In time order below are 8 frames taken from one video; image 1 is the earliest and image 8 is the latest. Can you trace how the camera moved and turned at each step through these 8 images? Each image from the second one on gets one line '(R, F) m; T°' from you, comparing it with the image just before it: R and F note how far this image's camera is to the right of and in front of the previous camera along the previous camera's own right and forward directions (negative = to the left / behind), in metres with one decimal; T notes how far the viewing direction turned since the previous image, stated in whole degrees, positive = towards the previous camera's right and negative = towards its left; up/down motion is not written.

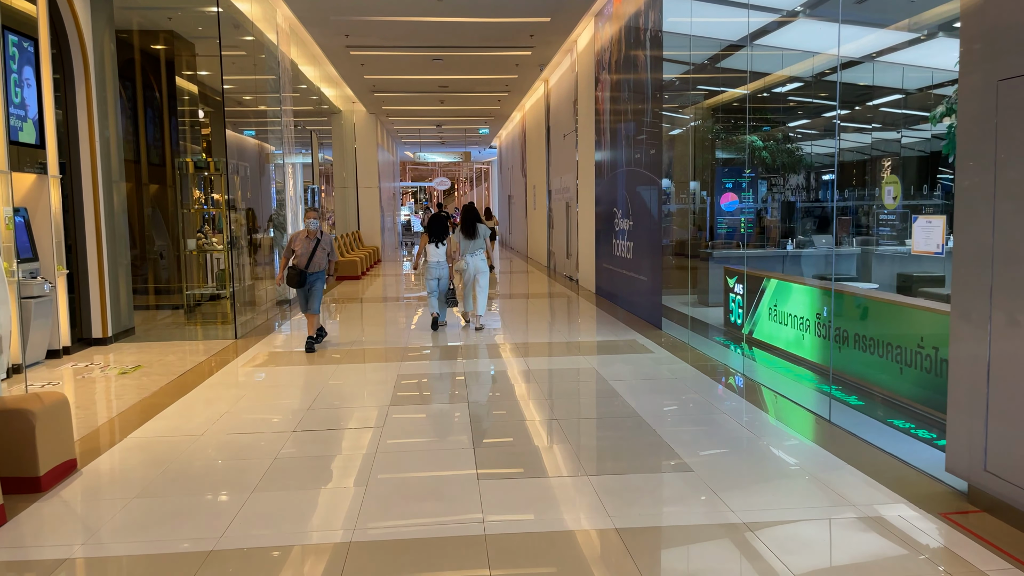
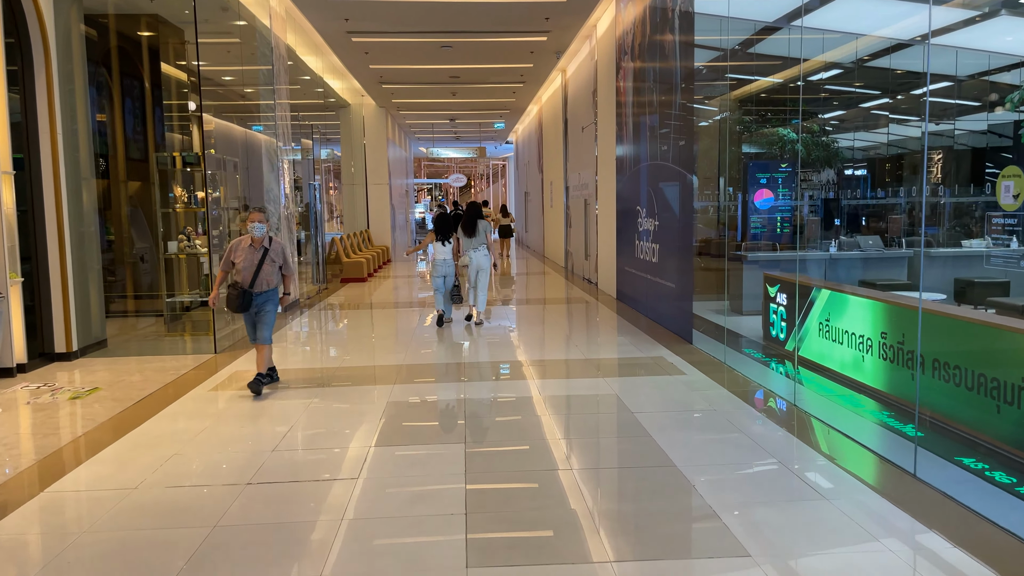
(+0.1, +0.7) m; -1°
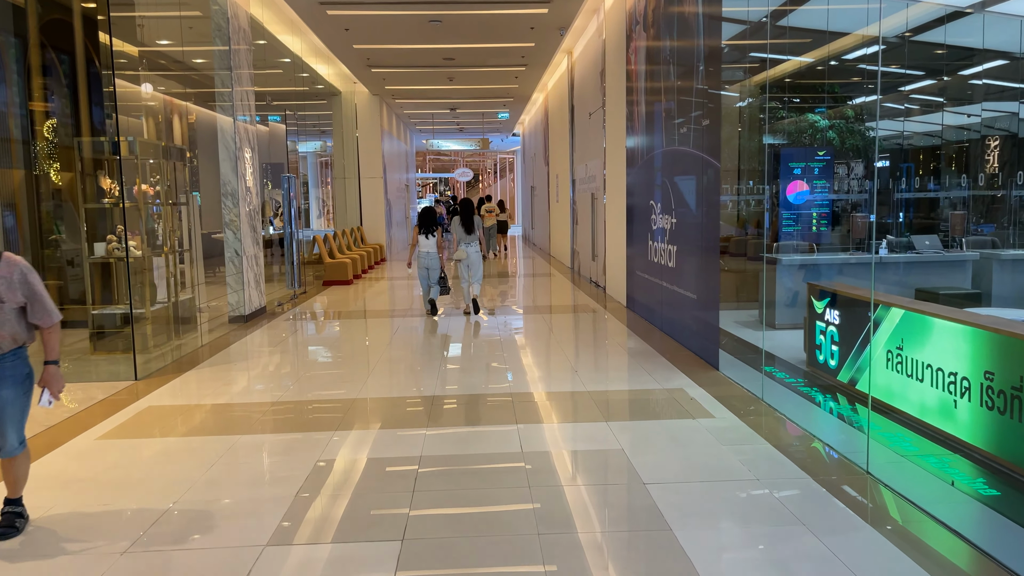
(+0.2, +1.0) m; -1°
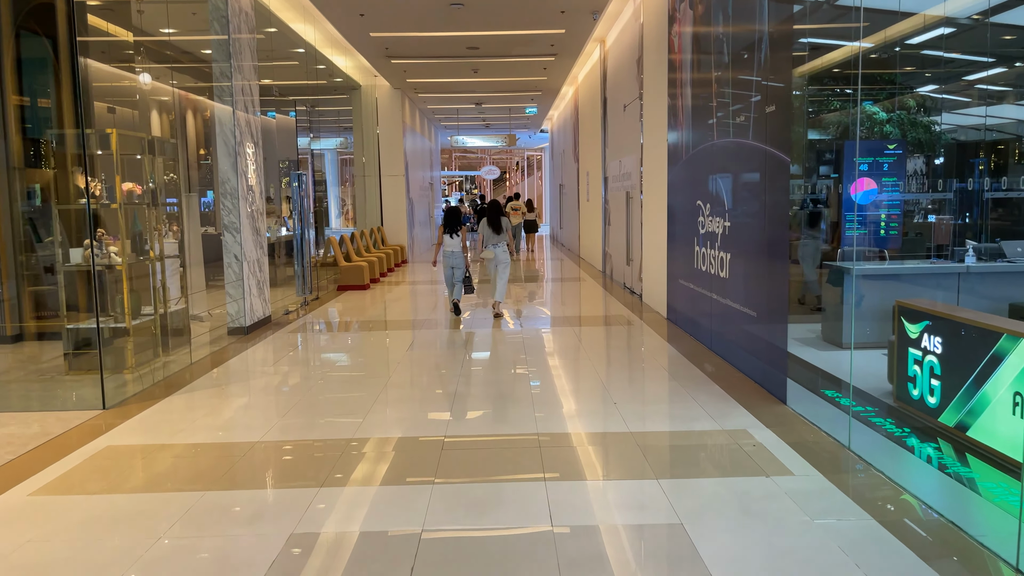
(0.0, +0.7) m; -2°
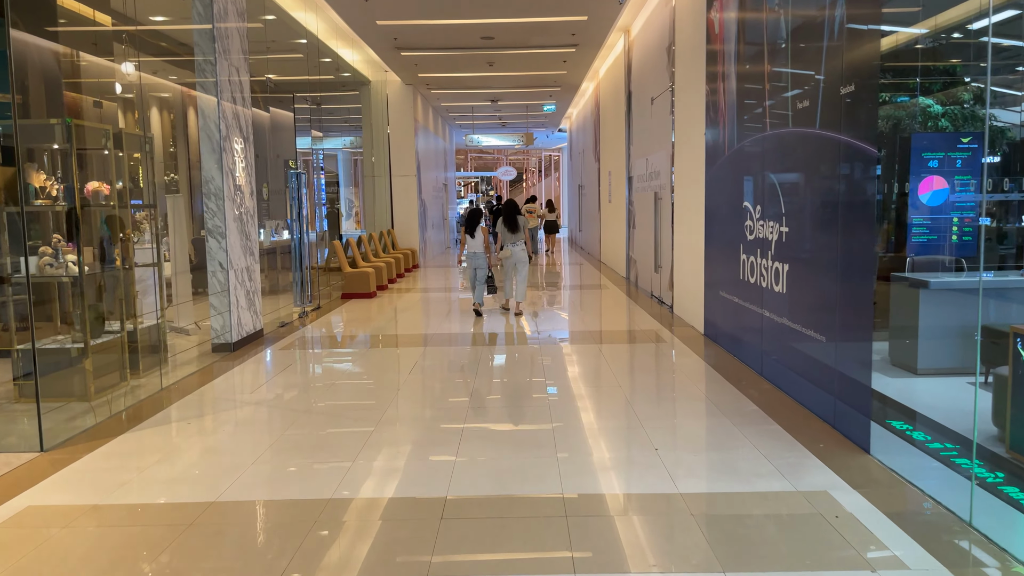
(0.0, +0.7) m; -1°
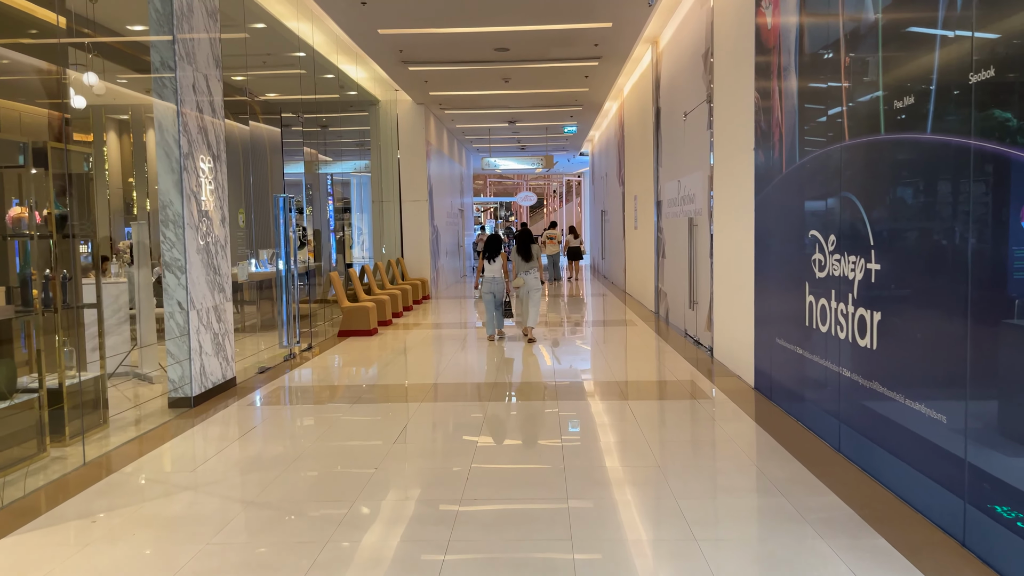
(+0.1, +0.9) m; -2°
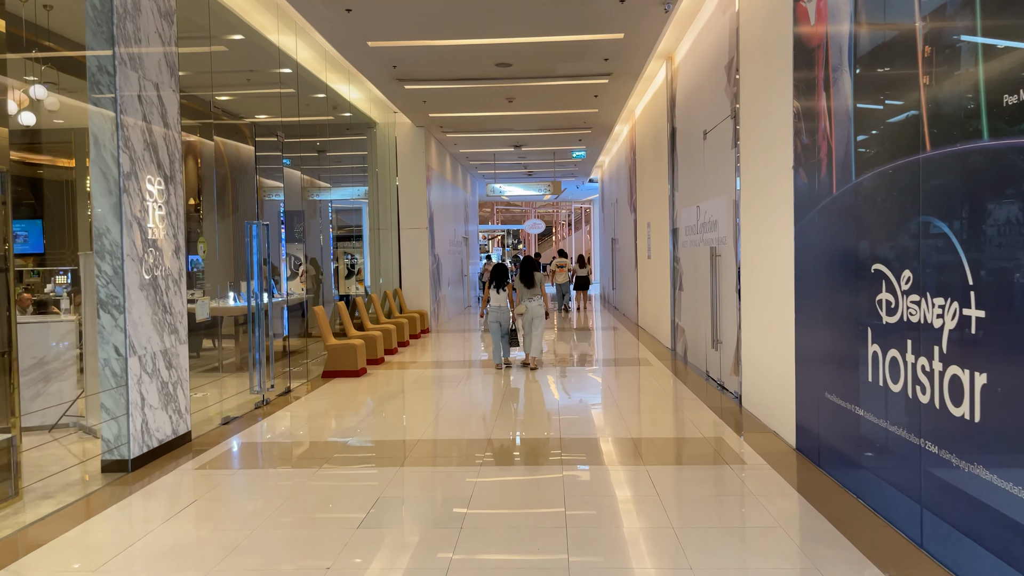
(+0.1, +0.7) m; -1°
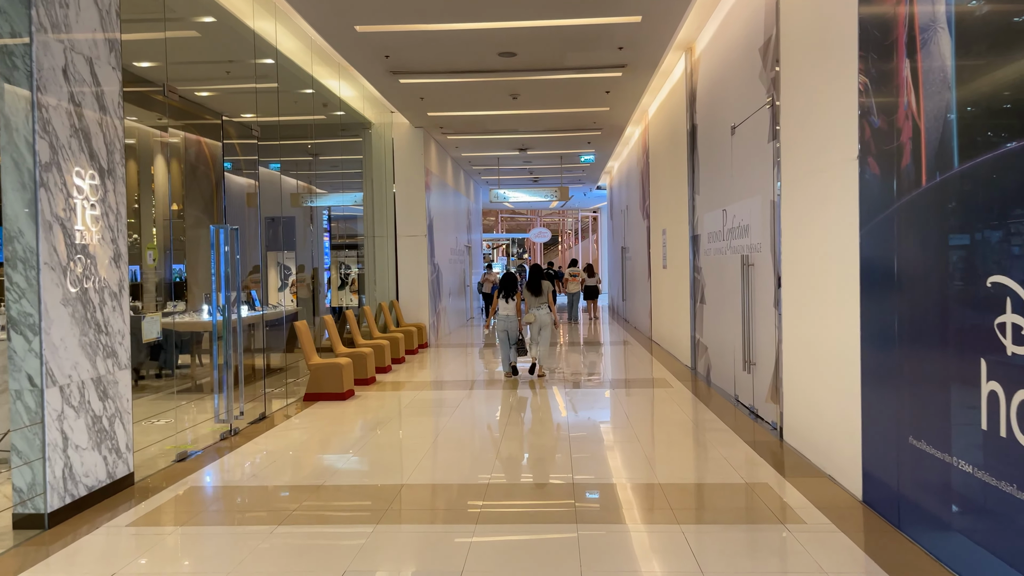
(0.0, +0.7) m; 0°
